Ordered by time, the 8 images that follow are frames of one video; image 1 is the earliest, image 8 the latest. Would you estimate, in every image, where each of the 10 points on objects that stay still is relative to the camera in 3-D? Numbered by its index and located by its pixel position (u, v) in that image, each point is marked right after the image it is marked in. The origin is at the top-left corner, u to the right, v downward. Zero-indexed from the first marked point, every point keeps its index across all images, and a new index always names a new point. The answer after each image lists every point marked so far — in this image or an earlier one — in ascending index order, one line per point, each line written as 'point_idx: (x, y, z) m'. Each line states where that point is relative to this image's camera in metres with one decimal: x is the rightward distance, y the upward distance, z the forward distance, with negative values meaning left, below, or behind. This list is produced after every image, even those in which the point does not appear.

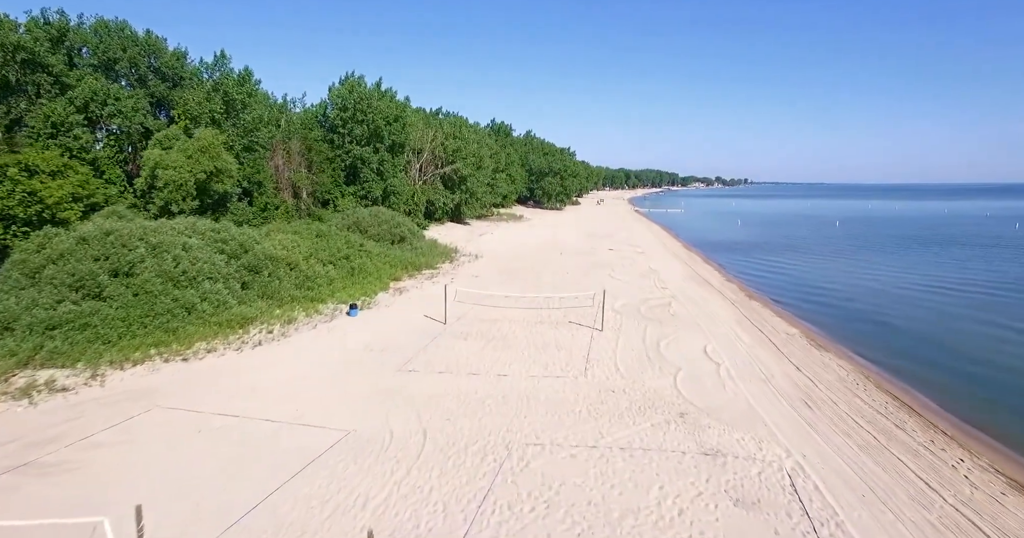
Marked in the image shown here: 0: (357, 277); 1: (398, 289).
0: (-6.0, -0.4, +19.0) m
1: (-4.5, -0.9, +19.3) m
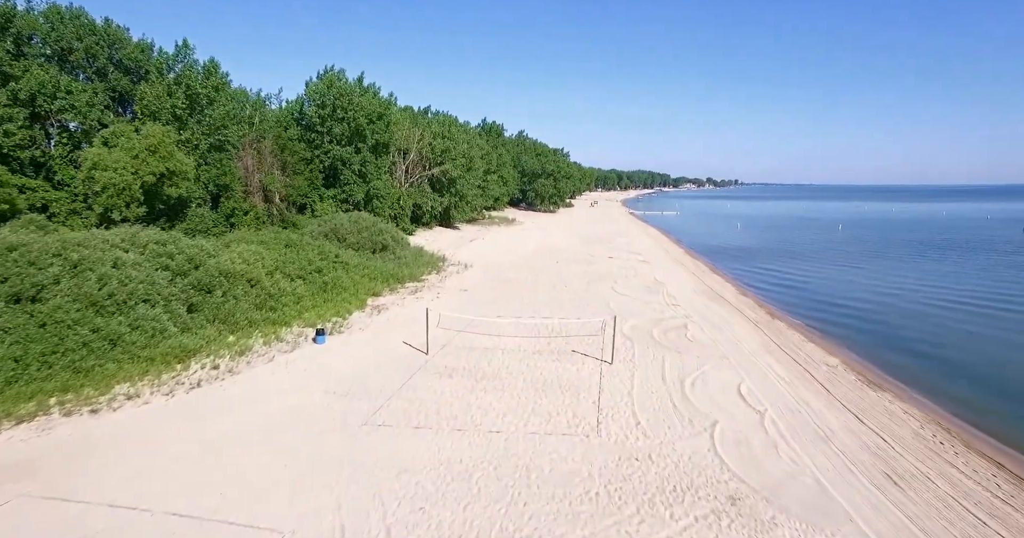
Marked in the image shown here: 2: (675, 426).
0: (-6.3, -0.9, +16.9) m
1: (-4.7, -1.4, +17.2) m
2: (+2.7, -2.6, +8.2) m
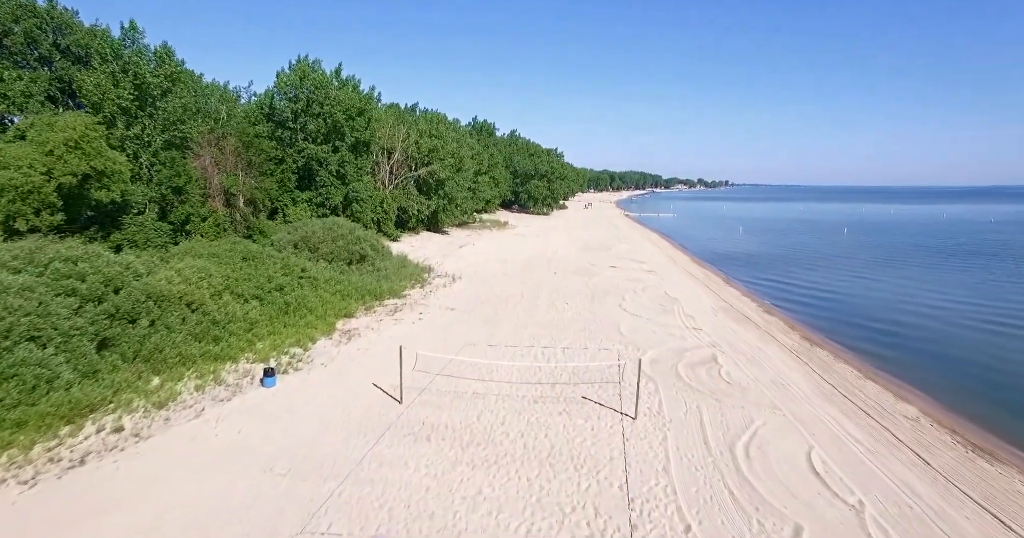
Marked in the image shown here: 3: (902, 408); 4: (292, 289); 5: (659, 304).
0: (-6.5, -1.4, +14.3) m
1: (-4.9, -1.9, +14.6) m
2: (+2.7, -3.1, +5.8) m
3: (+7.5, -2.7, +9.5) m
4: (-7.0, -0.6, +15.7) m
5: (+5.3, -1.3, +17.7) m
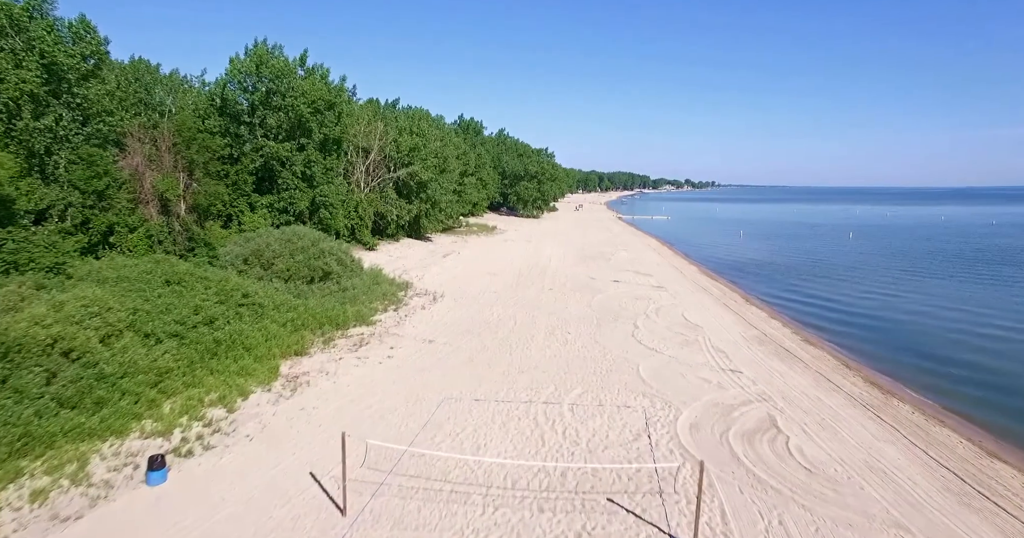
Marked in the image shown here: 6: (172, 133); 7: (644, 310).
0: (-6.6, -2.1, +11.0) m
1: (-5.1, -2.6, +11.4) m
2: (+2.7, -3.7, +2.8) m
3: (+7.4, -3.3, +6.5) m
4: (-7.2, -1.3, +12.4) m
5: (+5.0, -1.9, +14.7) m
6: (-13.2, +5.2, +19.1) m
7: (+4.7, -1.6, +17.8) m
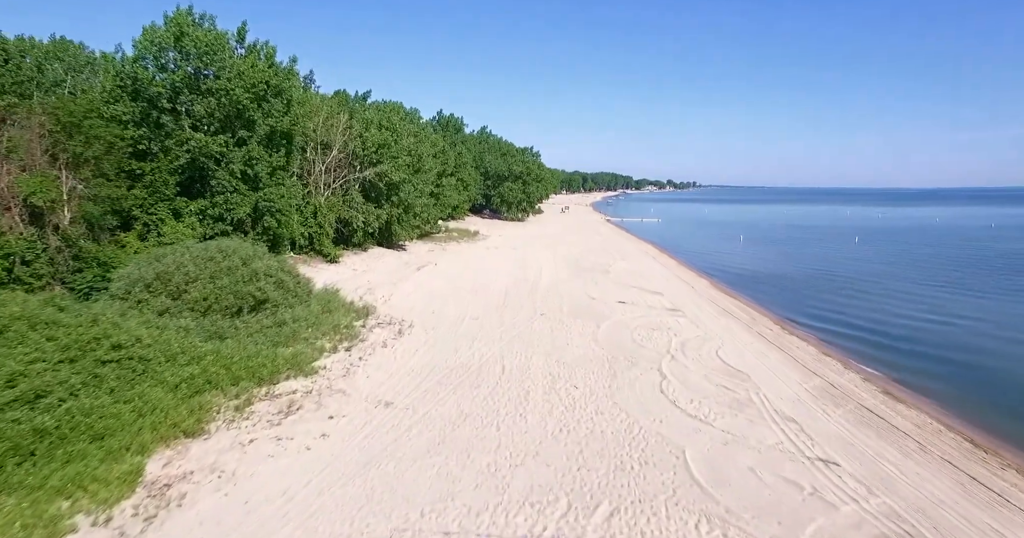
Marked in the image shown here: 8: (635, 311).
0: (-6.8, -2.8, +6.8) m
1: (-5.2, -3.3, +7.2) m
2: (+2.9, -4.4, -1.1) m
3: (+7.4, -4.0, +2.8) m
4: (-7.4, -2.1, +8.2) m
5: (+4.8, -2.6, +11.0) m
6: (-13.6, +4.4, +14.7) m
7: (+4.4, -2.3, +14.0) m
8: (+4.6, -1.5, +18.5) m
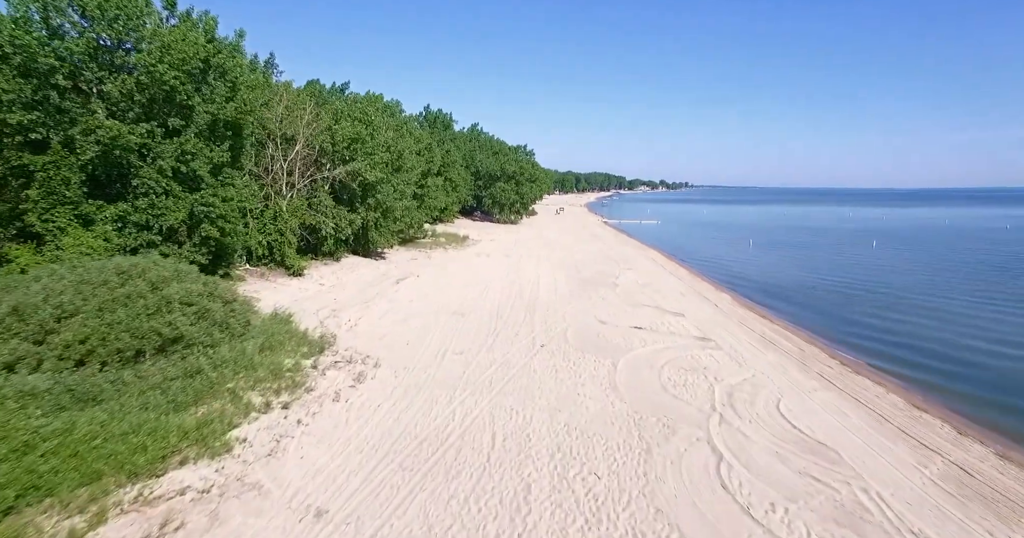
0: (-6.8, -3.5, +3.1) m
1: (-5.3, -3.9, +3.6) m
2: (+3.0, -5.0, -4.7) m
3: (+7.4, -4.6, -0.7) m
4: (-7.5, -2.7, +4.5) m
5: (+4.7, -3.2, +7.4) m
6: (-13.8, +3.7, +10.9) m
7: (+4.2, -2.9, +10.5) m
8: (+4.4, -2.1, +15.0) m
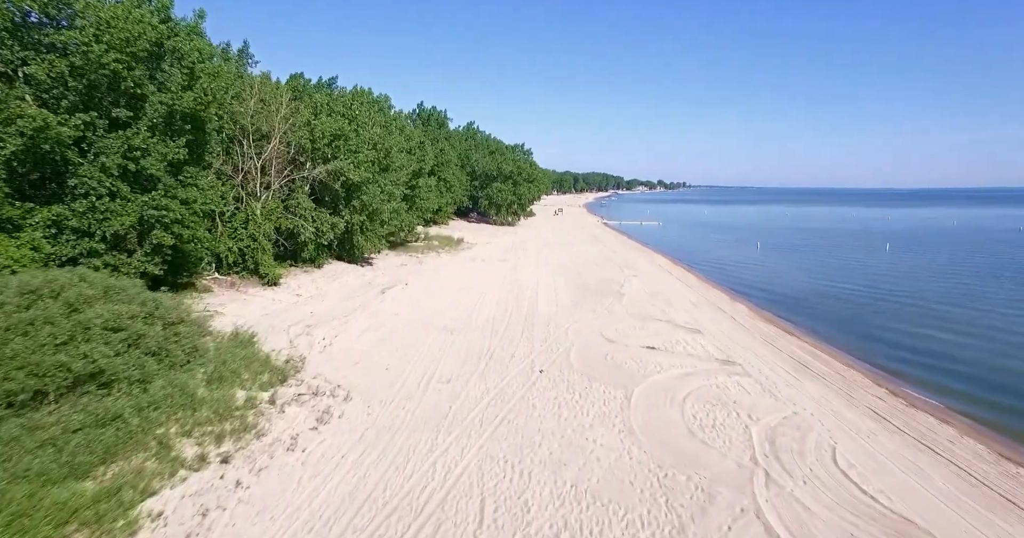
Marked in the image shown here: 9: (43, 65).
0: (-6.9, -3.8, +1.0) m
1: (-5.3, -4.3, +1.5) m
2: (+2.9, -5.4, -6.7) m
3: (+7.4, -4.9, -2.7) m
4: (-7.5, -3.1, +2.4) m
5: (+4.6, -3.6, +5.4) m
6: (-13.9, +3.4, +8.8) m
7: (+4.1, -3.2, +8.4) m
8: (+4.3, -2.5, +13.0) m
9: (-12.0, +5.2, +12.7) m
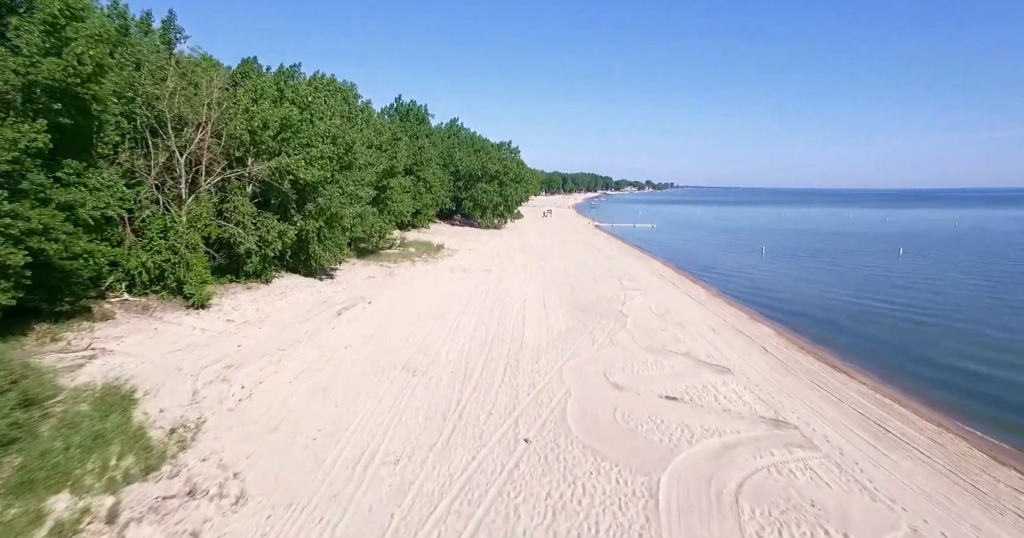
0: (-7.1, -4.4, -2.9) m
1: (-5.5, -4.9, -2.4) m
2: (+2.9, -5.9, -10.4) m
3: (+7.3, -5.4, -6.3) m
4: (-7.8, -3.7, -1.5) m
5: (+4.3, -4.2, +1.7) m
6: (-14.3, +2.7, +4.7) m
7: (+3.8, -3.8, +4.8) m
8: (+3.9, -3.1, +9.3) m
9: (-12.5, +4.5, +8.7) m
